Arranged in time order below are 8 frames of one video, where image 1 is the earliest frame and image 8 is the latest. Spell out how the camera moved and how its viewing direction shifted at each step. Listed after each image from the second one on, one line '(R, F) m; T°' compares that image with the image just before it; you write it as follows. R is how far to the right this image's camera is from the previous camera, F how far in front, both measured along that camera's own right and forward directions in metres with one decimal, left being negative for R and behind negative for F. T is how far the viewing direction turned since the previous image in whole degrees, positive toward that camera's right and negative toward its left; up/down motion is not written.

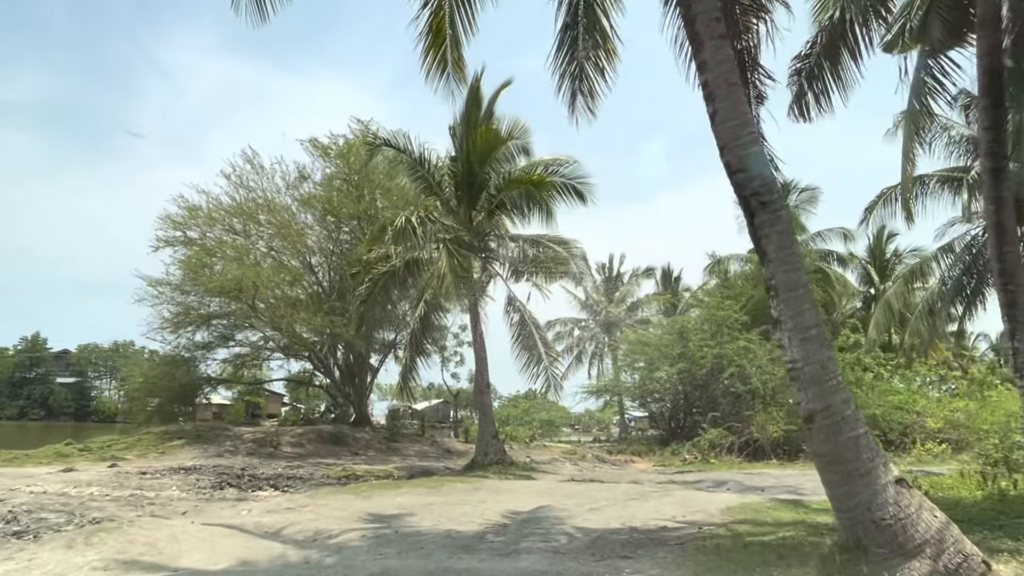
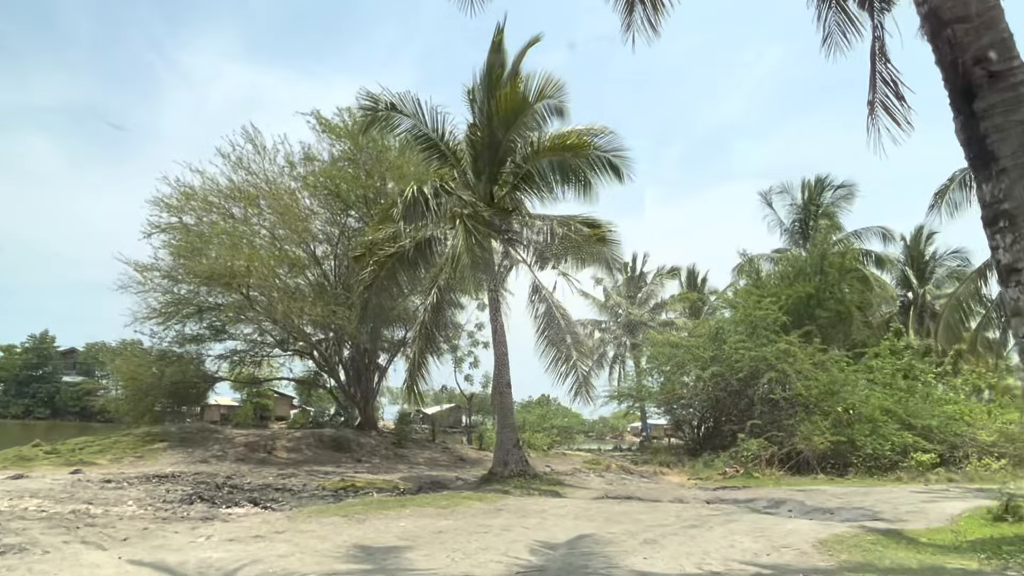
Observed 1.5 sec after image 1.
(-0.3, +2.2) m; -1°
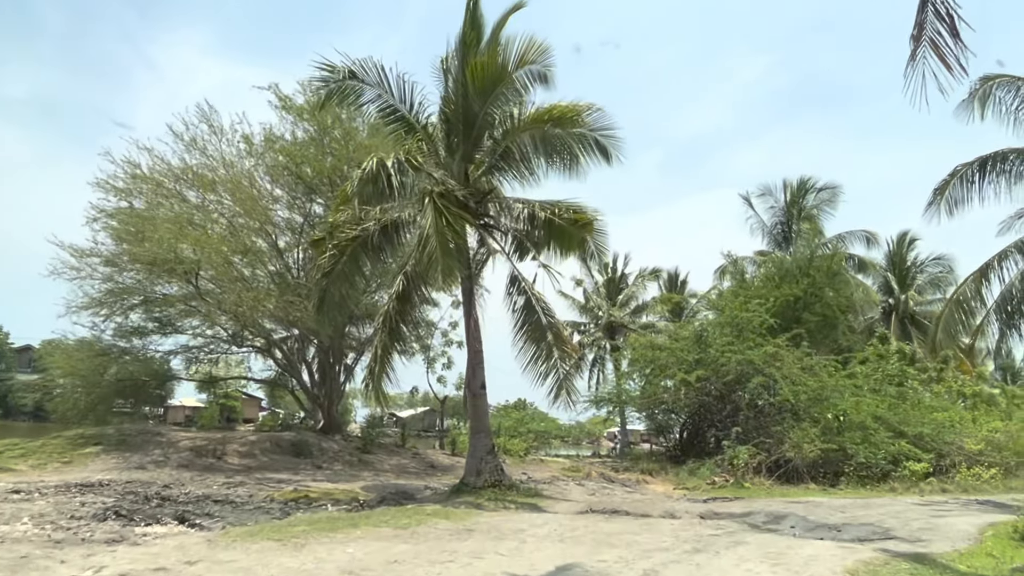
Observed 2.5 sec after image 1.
(0.0, +1.4) m; +2°
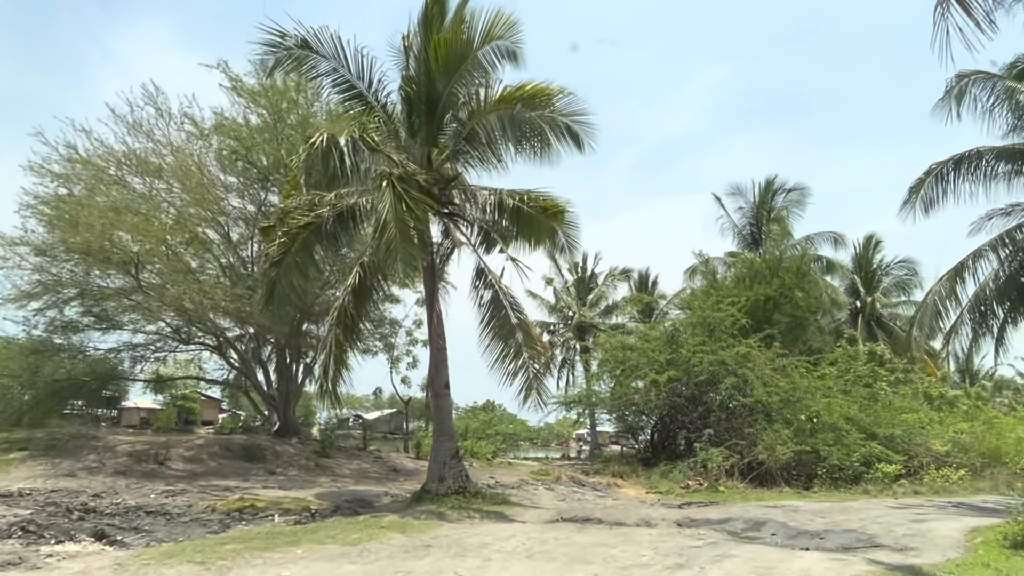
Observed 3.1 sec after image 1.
(0.0, +0.9) m; +3°
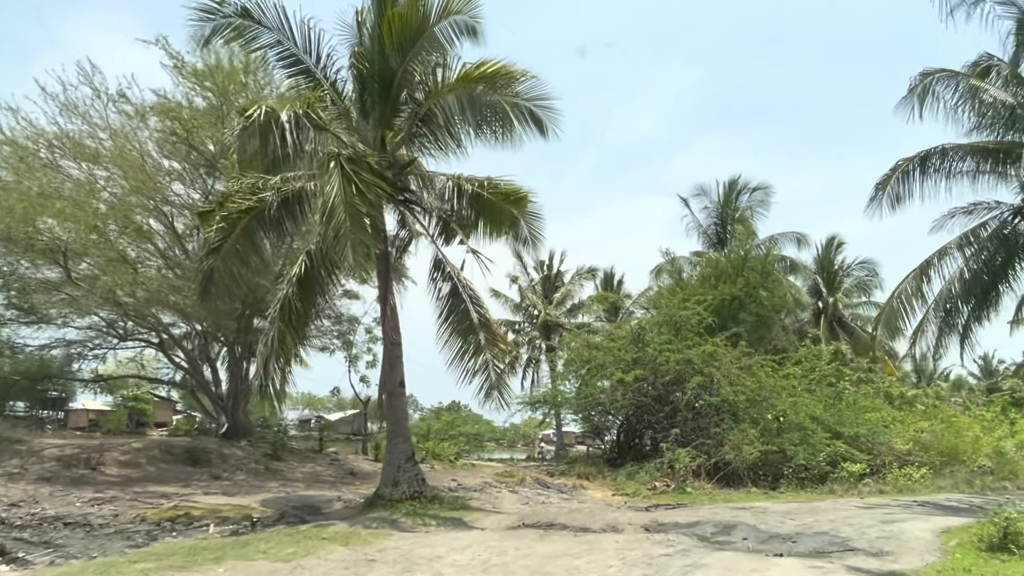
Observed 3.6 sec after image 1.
(+0.1, +0.7) m; +3°
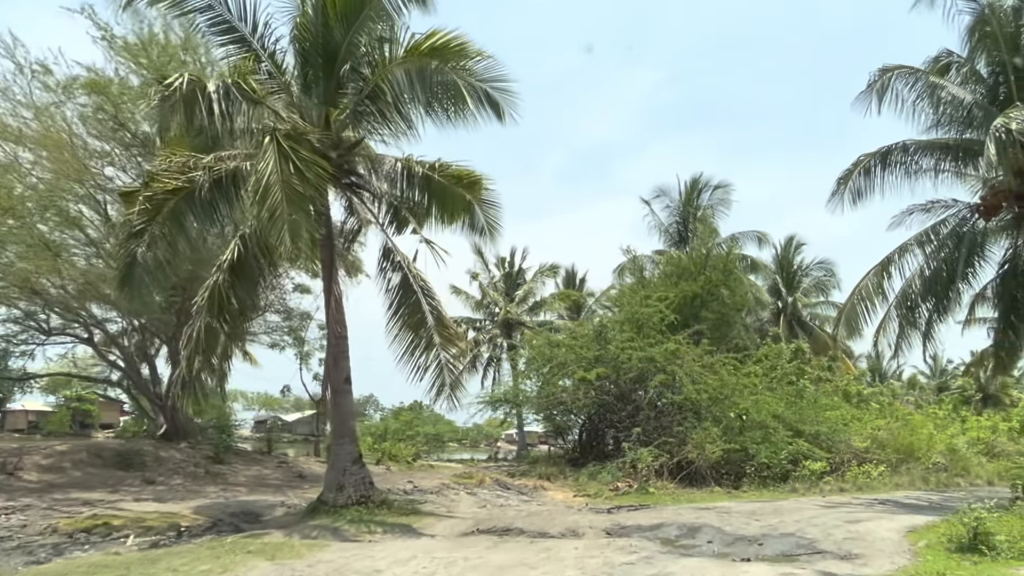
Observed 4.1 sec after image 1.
(+0.1, +0.7) m; +3°
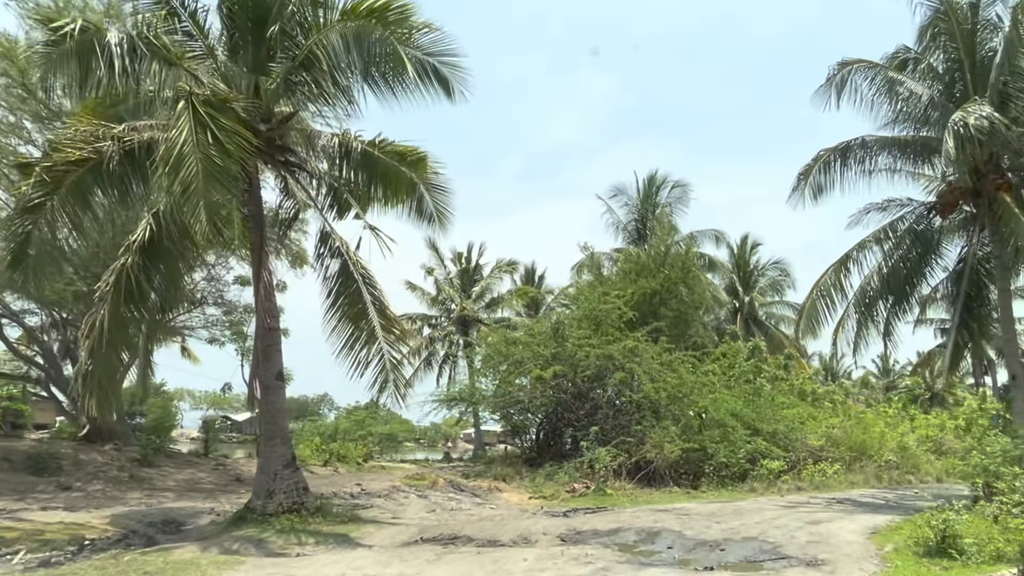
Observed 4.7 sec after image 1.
(+0.2, +0.8) m; +3°
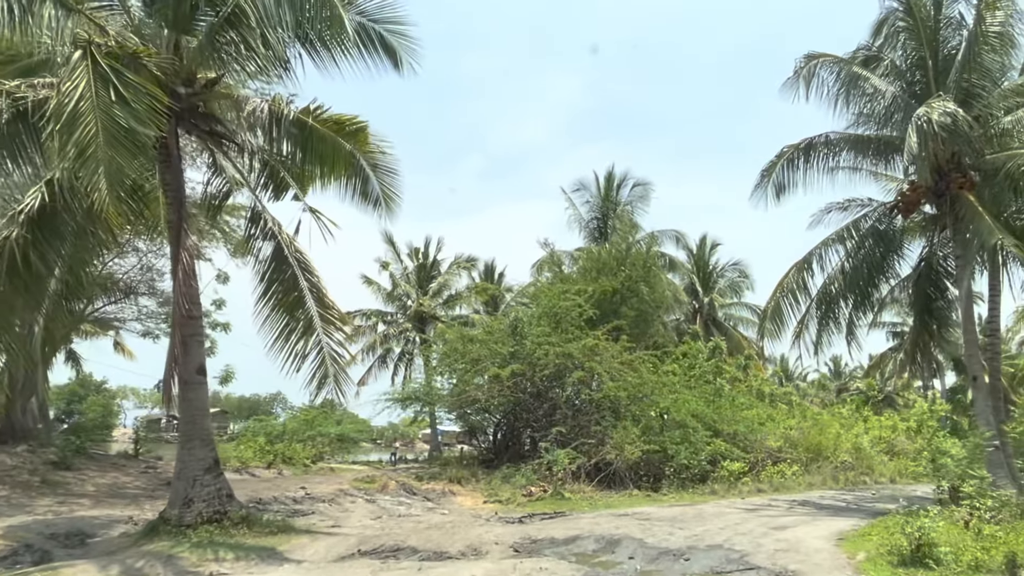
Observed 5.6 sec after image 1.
(+0.1, +0.8) m; +3°
